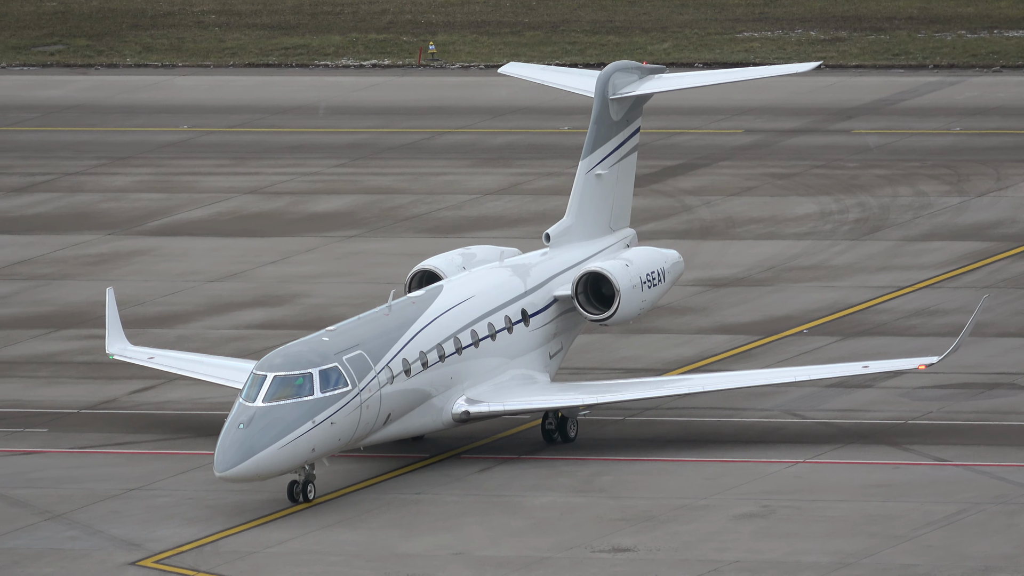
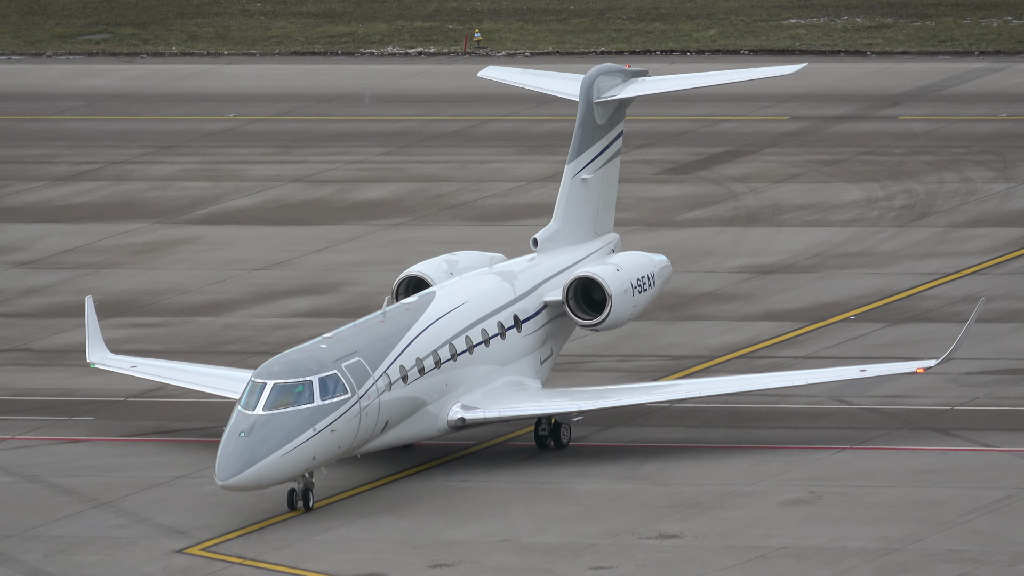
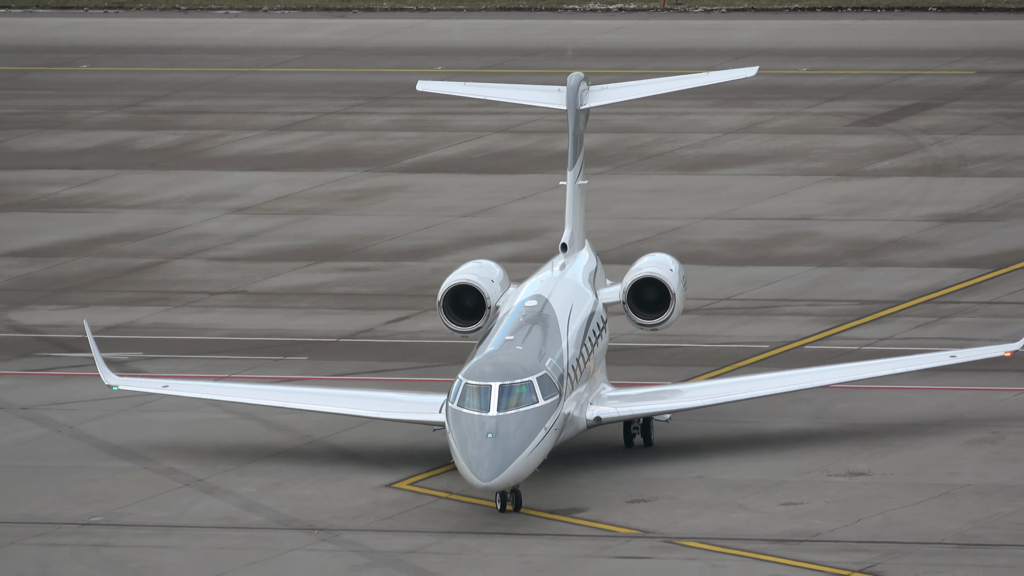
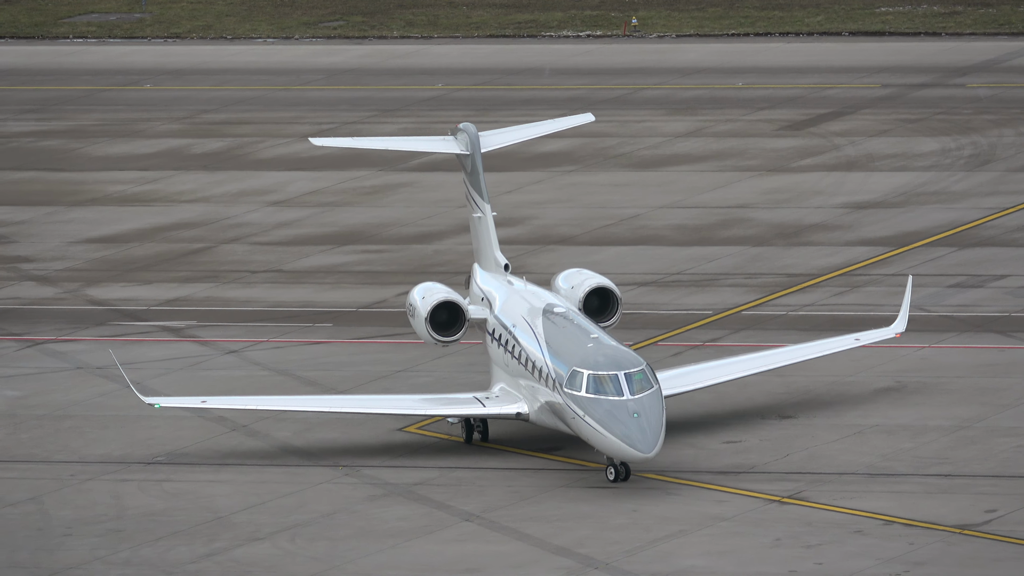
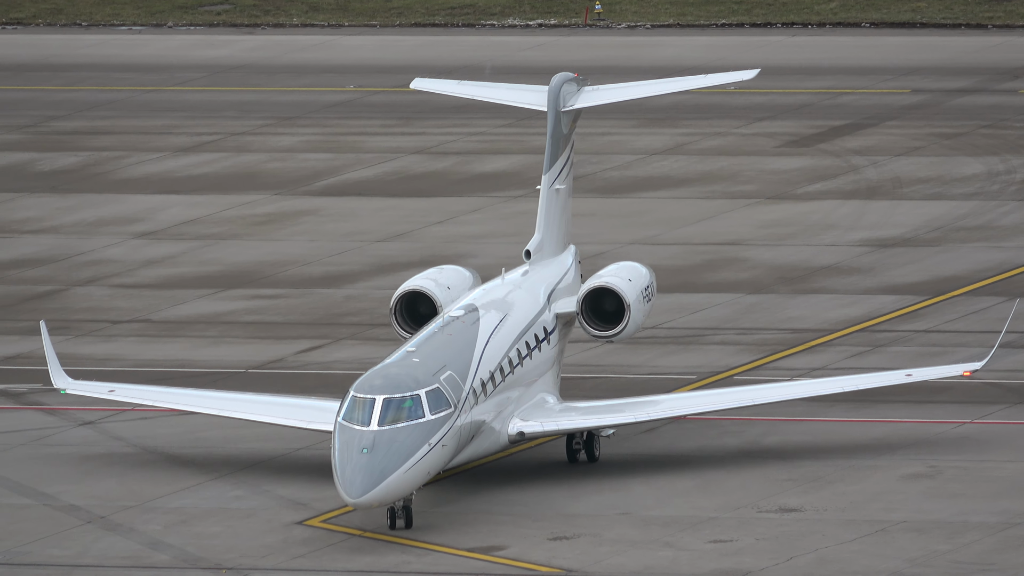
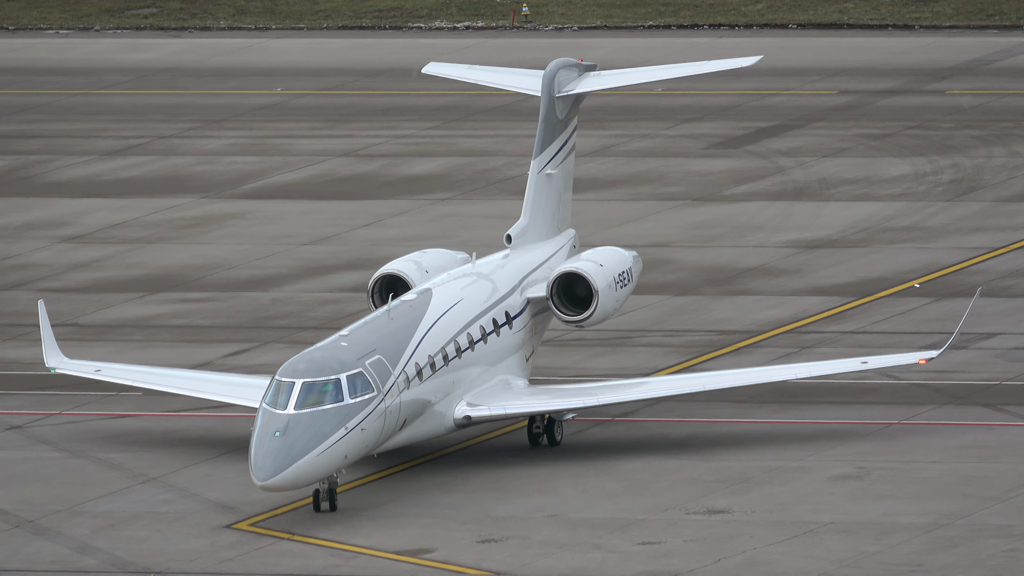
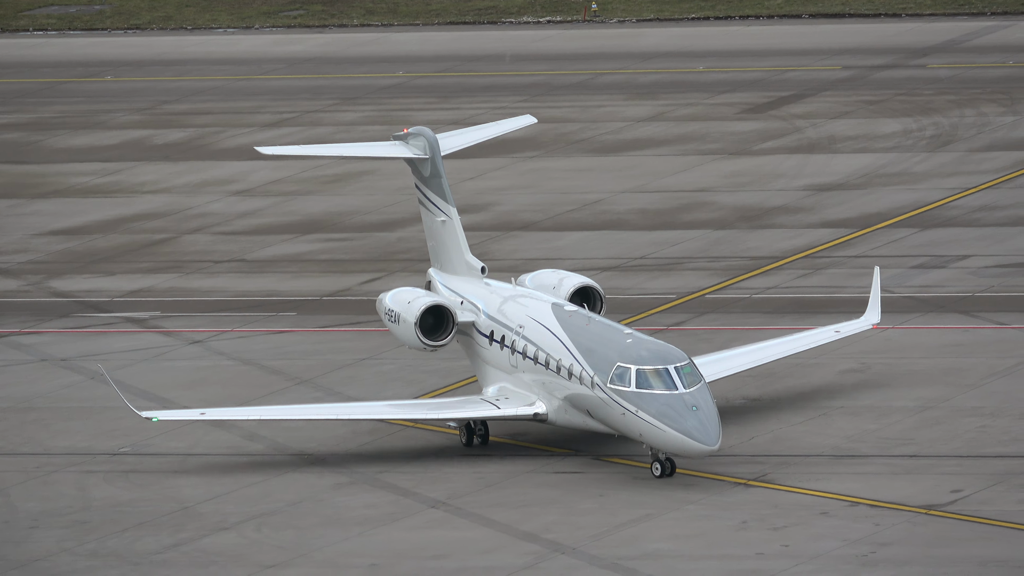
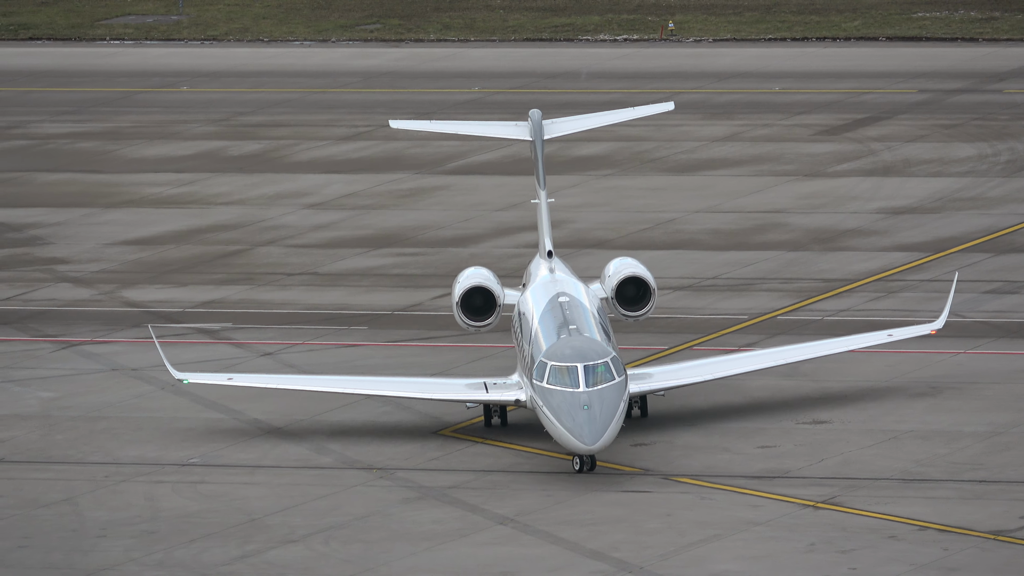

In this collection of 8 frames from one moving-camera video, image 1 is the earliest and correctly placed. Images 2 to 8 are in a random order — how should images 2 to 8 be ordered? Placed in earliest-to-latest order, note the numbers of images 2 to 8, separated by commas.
2, 6, 5, 3, 8, 4, 7
